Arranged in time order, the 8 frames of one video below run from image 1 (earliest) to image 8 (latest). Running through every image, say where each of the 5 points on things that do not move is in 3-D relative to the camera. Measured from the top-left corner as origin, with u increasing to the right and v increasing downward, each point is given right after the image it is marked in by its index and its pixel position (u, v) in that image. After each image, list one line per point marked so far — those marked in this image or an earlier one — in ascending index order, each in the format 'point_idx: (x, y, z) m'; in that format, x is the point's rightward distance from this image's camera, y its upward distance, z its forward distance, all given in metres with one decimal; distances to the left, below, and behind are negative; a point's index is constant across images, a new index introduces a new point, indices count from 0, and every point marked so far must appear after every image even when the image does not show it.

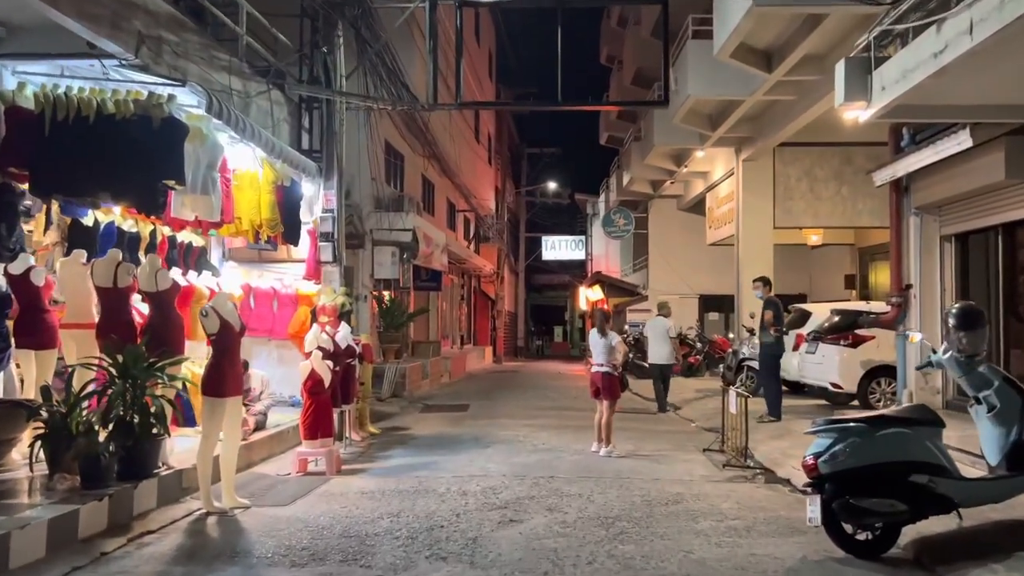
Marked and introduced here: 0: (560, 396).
0: (+0.9, -2.1, +15.6) m
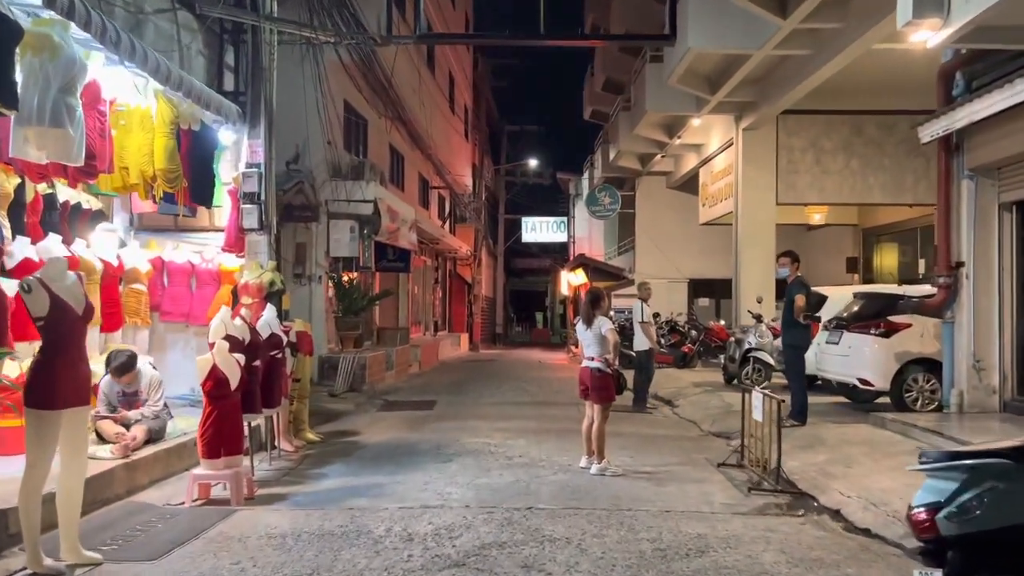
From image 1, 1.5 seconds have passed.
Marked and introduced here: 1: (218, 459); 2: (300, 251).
0: (+0.5, -1.8, +13.8) m
1: (-2.1, -1.2, +5.8) m
2: (-3.7, +0.7, +14.0) m
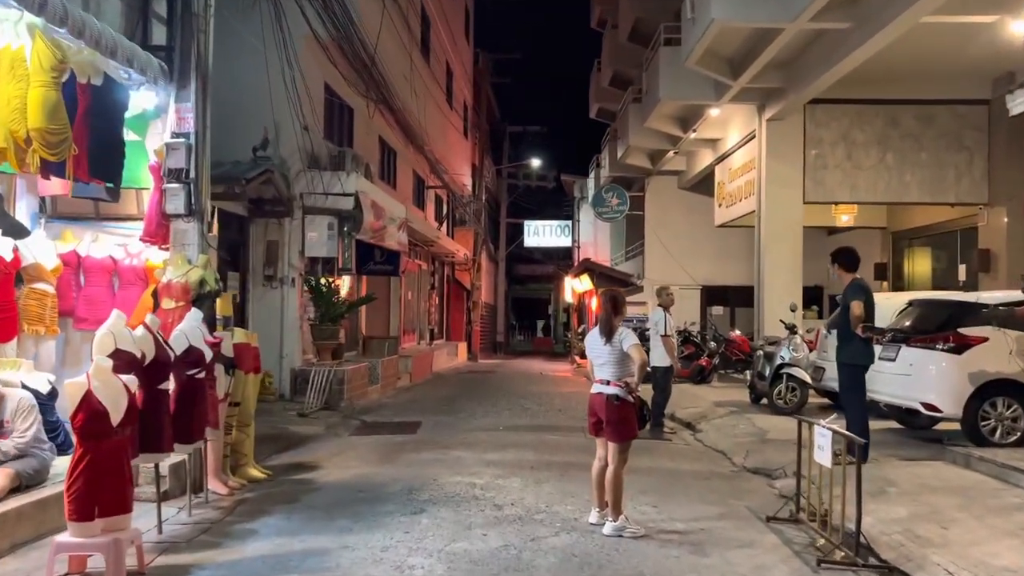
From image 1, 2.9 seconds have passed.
0: (+0.5, -1.8, +12.2) m
1: (-2.2, -1.2, +4.2) m
2: (-3.8, +0.6, +12.5) m
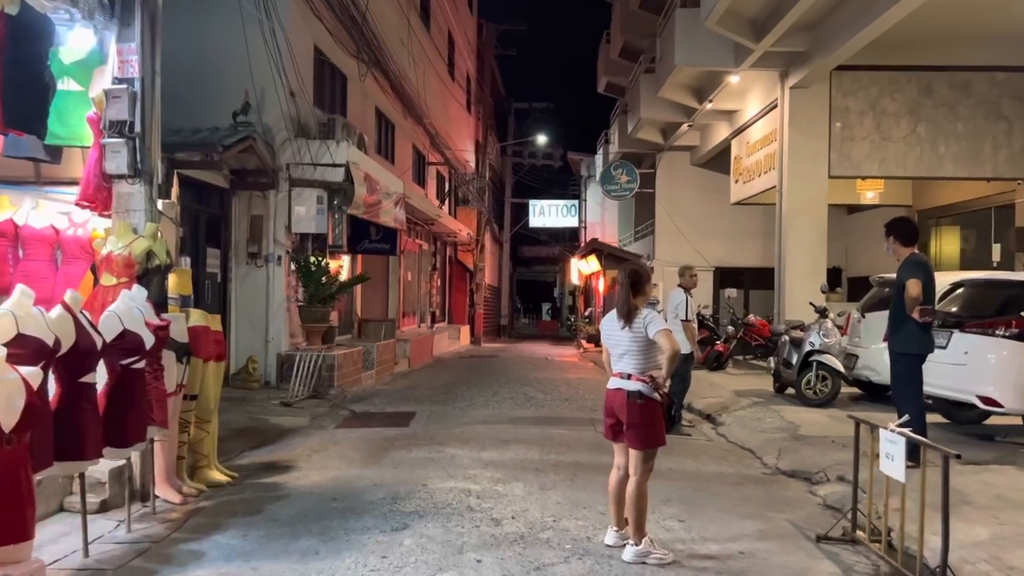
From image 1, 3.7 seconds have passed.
0: (+0.5, -1.5, +11.3) m
1: (-2.2, -1.1, +3.3) m
2: (-3.7, +0.9, +11.5) m
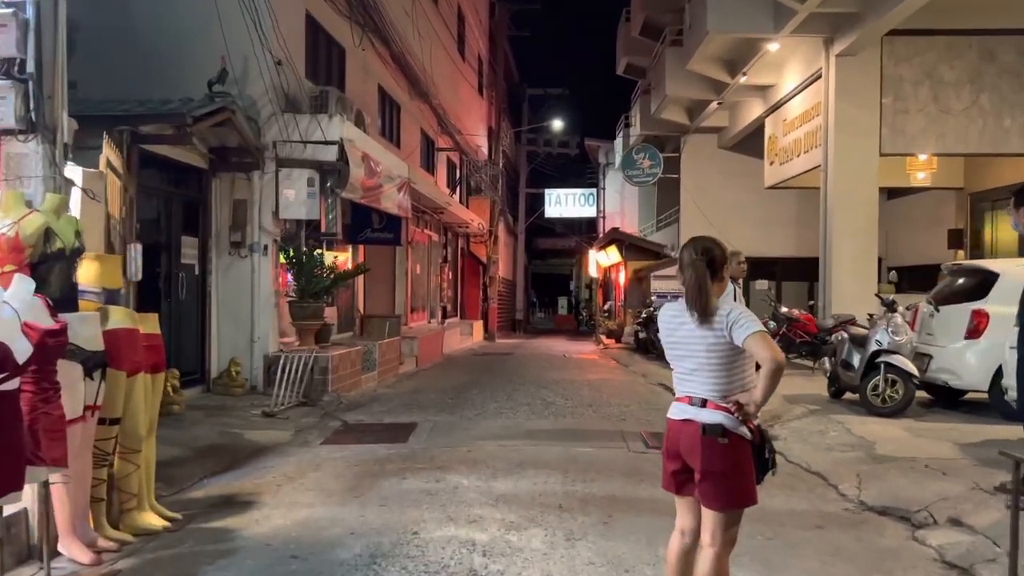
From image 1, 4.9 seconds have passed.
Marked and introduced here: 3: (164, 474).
0: (+0.7, -1.4, +10.0) m
1: (-2.2, -1.1, +2.0) m
2: (-3.5, +1.0, +10.3) m
3: (-2.6, -1.4, +5.9) m
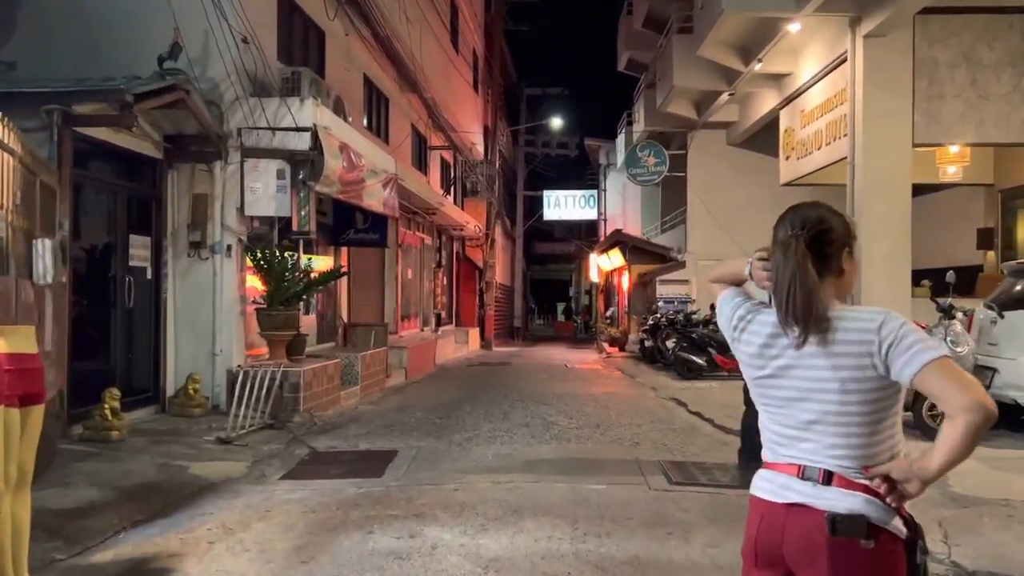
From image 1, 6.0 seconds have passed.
0: (+0.7, -1.5, +8.8) m
1: (-2.2, -1.1, +0.8) m
2: (-3.6, +0.9, +9.1) m
3: (-2.6, -1.4, +4.7) m
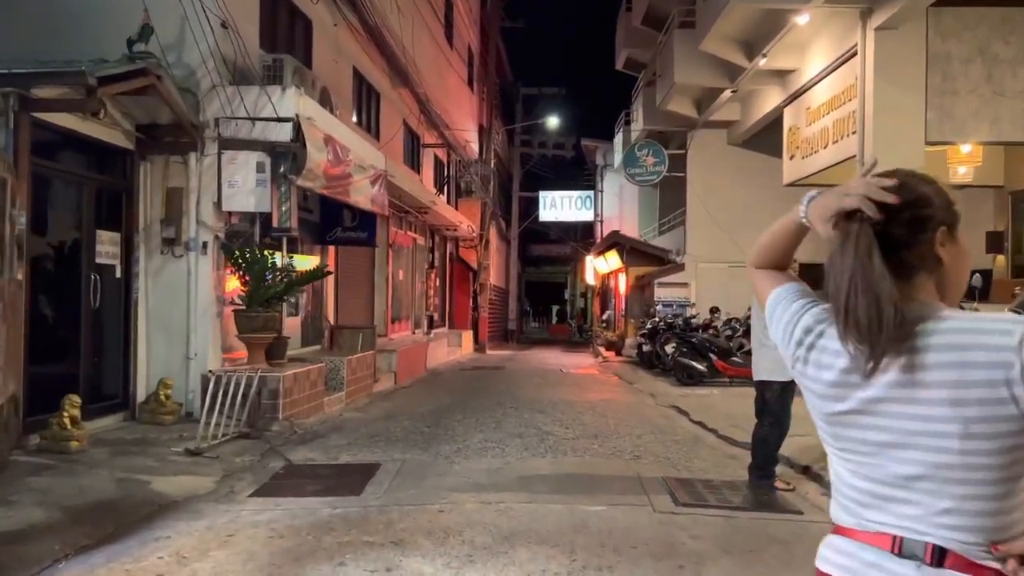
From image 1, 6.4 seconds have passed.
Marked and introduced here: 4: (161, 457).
0: (+0.6, -1.5, +8.3) m
1: (-2.2, -1.0, +0.3) m
2: (-3.6, +0.9, +8.5) m
3: (-2.6, -1.4, +4.1) m
4: (-2.9, -1.4, +6.7) m
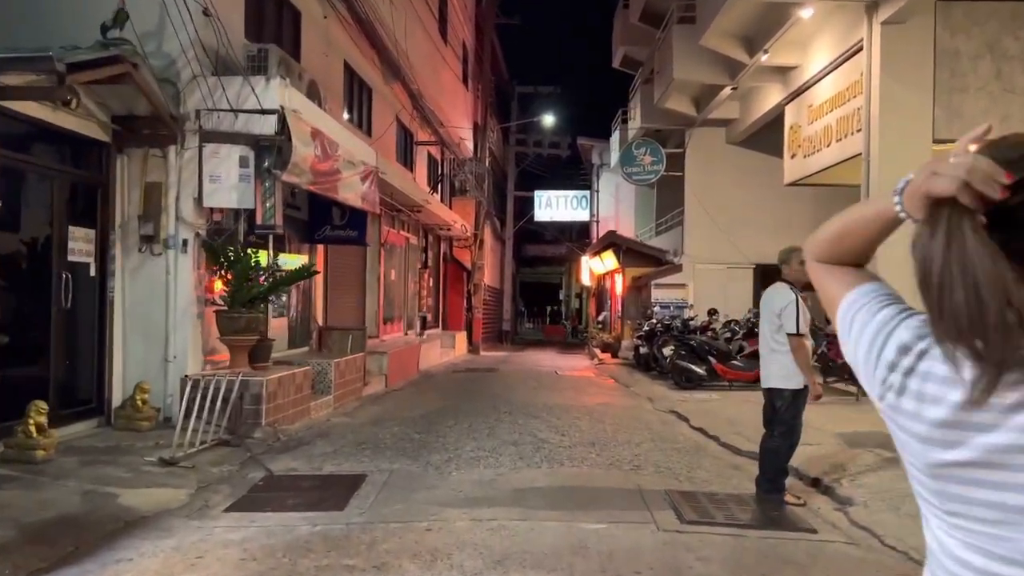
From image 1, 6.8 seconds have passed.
0: (+0.5, -1.5, +7.9) m
1: (-2.2, -1.0, -0.1) m
2: (-3.7, +0.9, +8.2) m
3: (-2.7, -1.4, +3.7) m
4: (-3.0, -1.4, +6.3) m
